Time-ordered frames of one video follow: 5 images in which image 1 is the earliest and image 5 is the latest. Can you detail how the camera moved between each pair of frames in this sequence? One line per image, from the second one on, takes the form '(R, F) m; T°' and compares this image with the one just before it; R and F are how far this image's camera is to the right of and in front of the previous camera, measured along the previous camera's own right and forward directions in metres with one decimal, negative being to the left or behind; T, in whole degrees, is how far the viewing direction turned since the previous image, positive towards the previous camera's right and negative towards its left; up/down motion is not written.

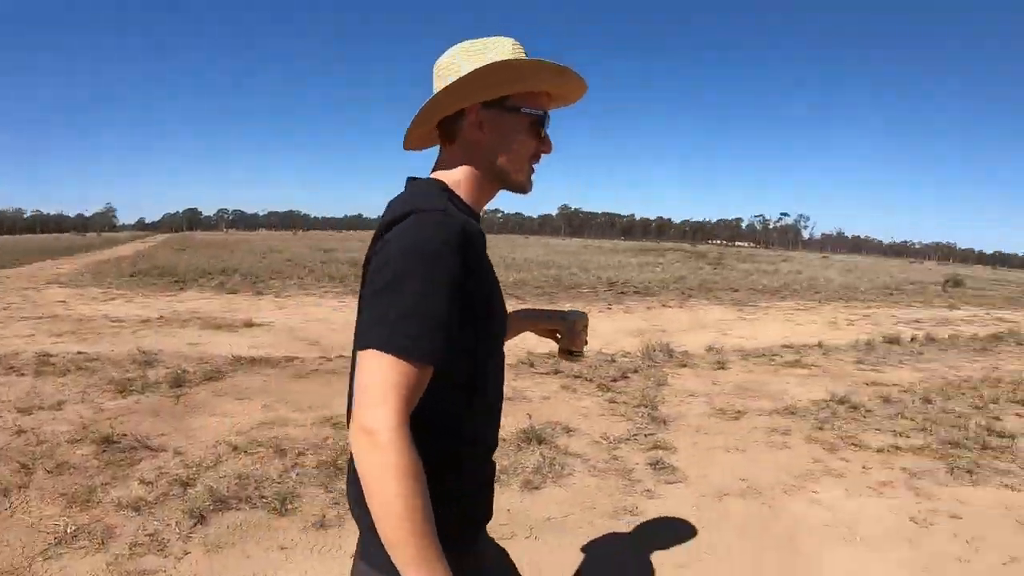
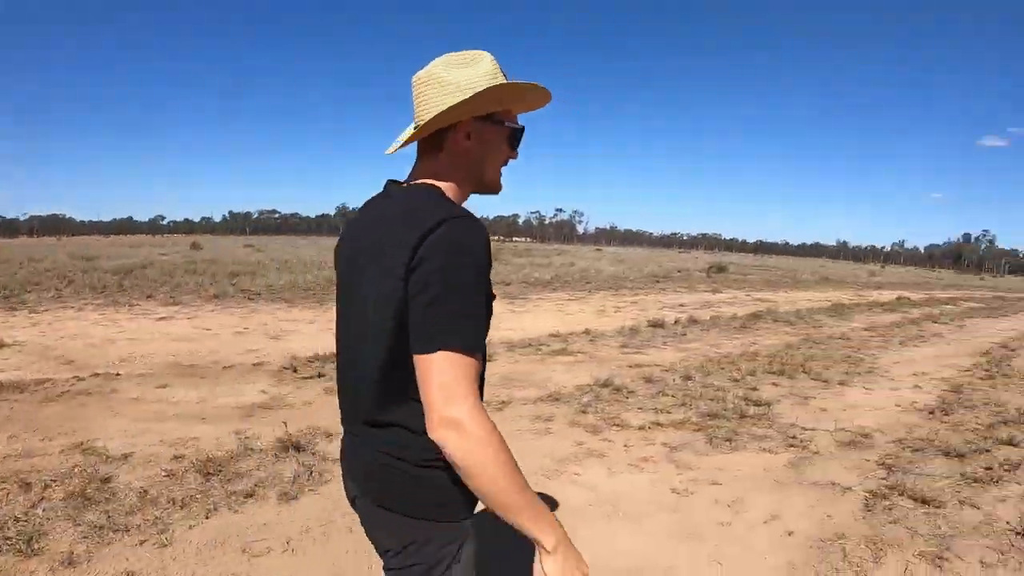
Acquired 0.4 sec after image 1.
(+1.4, -0.1) m; +7°
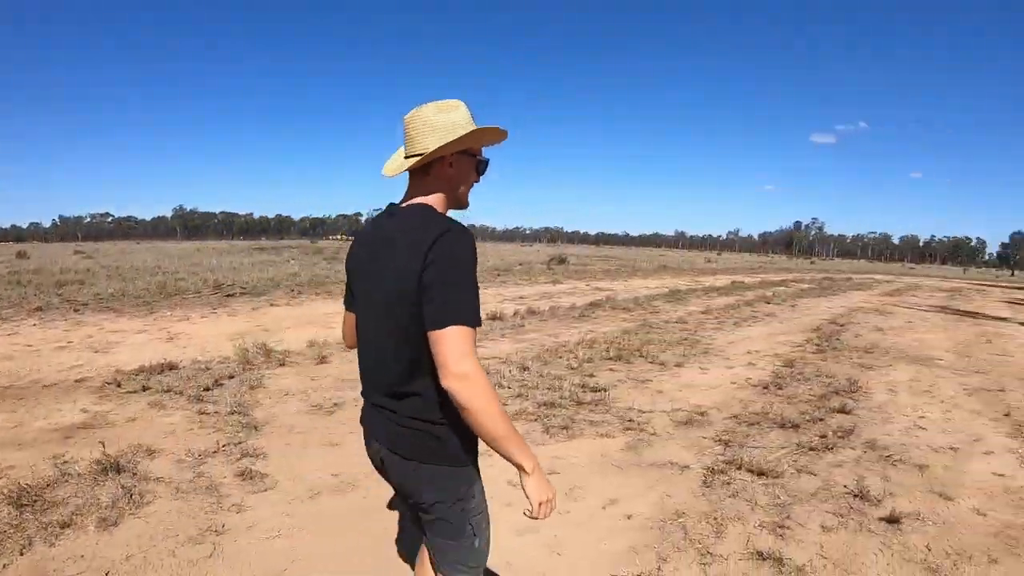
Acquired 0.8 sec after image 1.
(+0.8, +0.2) m; +9°
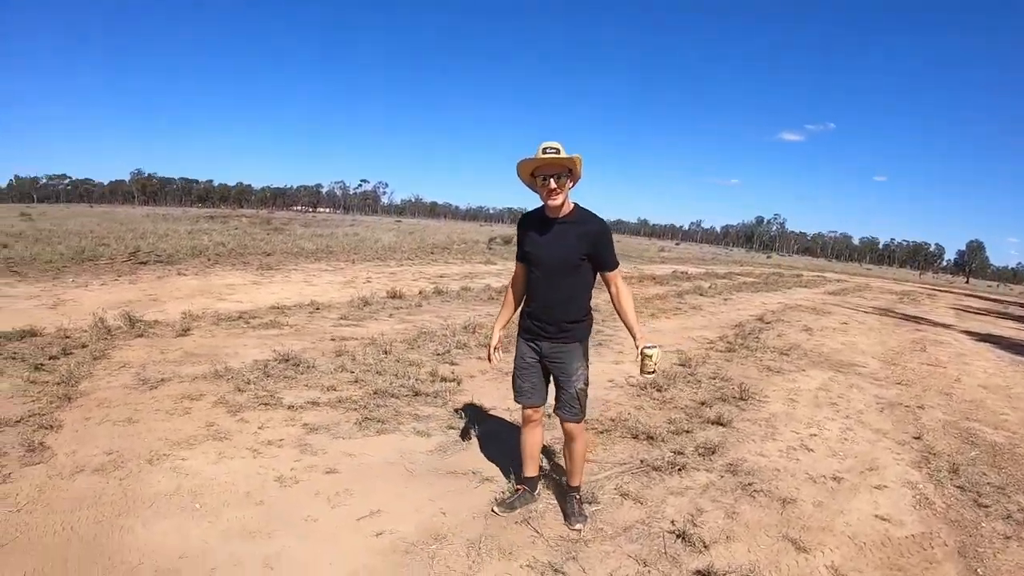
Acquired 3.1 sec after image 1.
(+1.5, +1.2) m; +1°
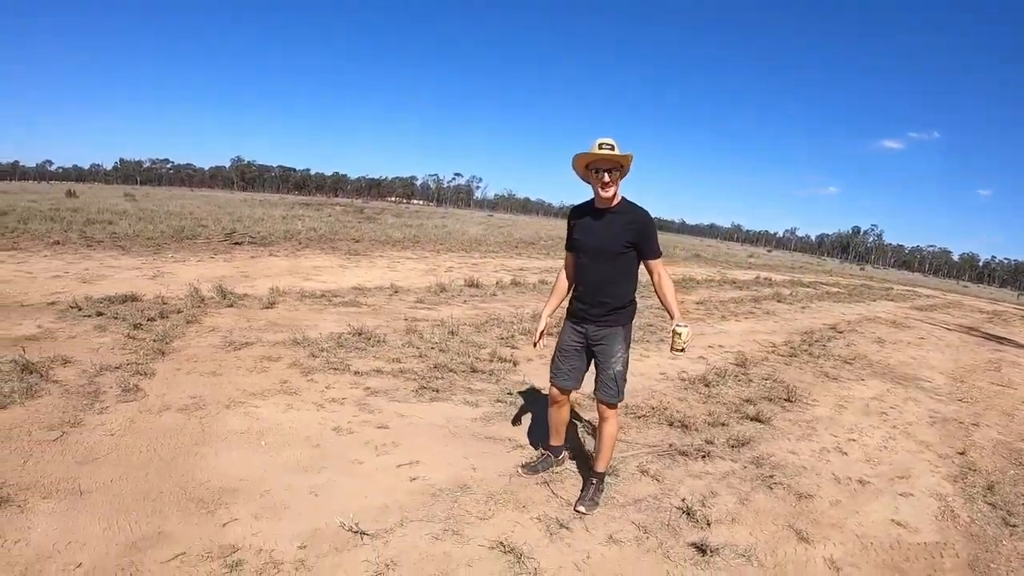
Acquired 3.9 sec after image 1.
(+0.4, -0.3) m; -9°
